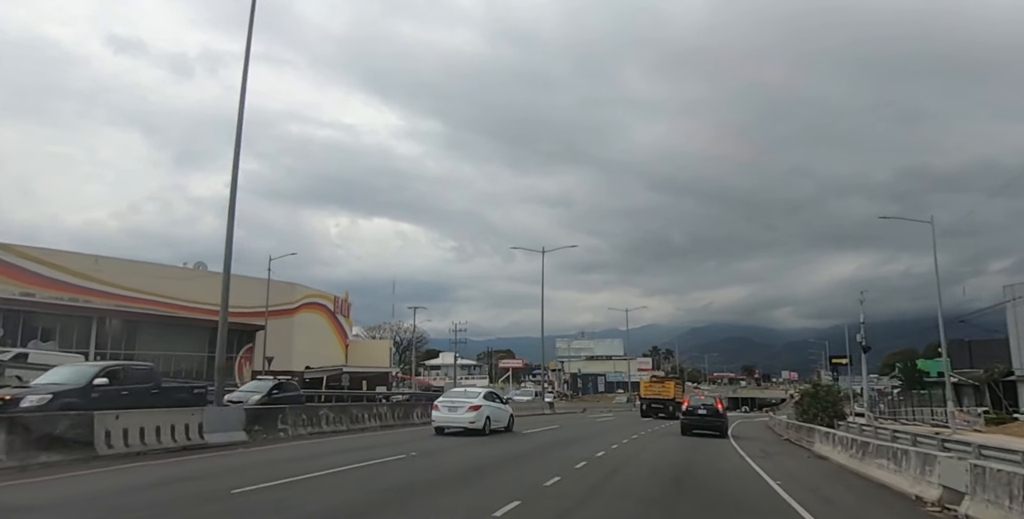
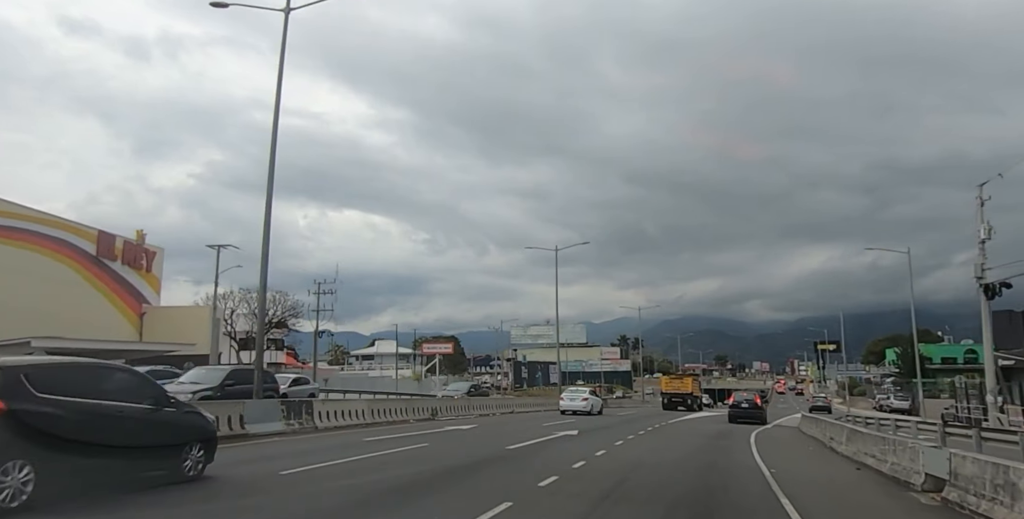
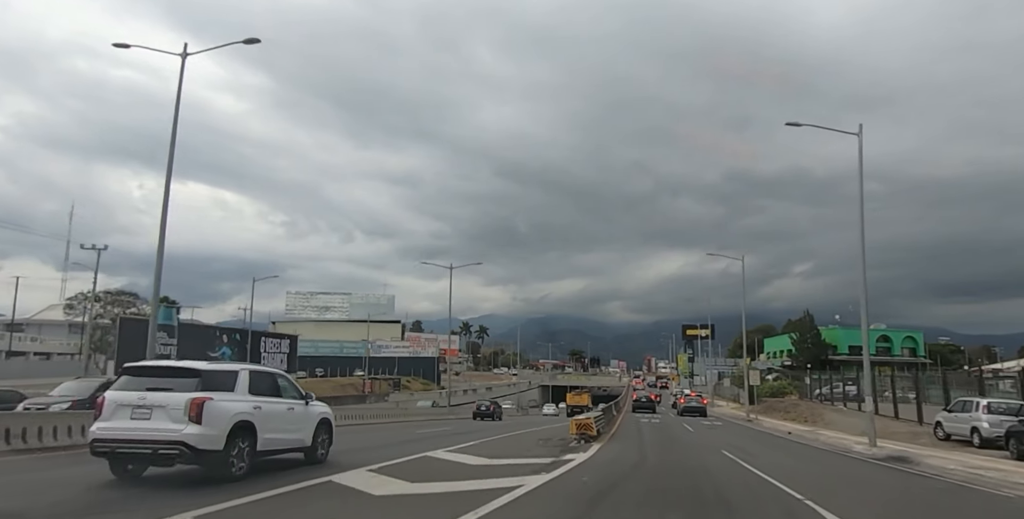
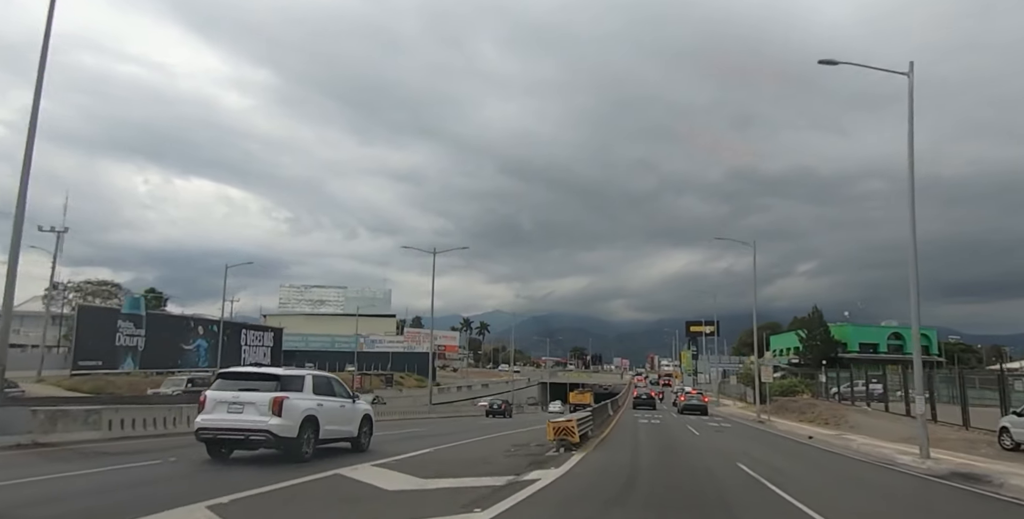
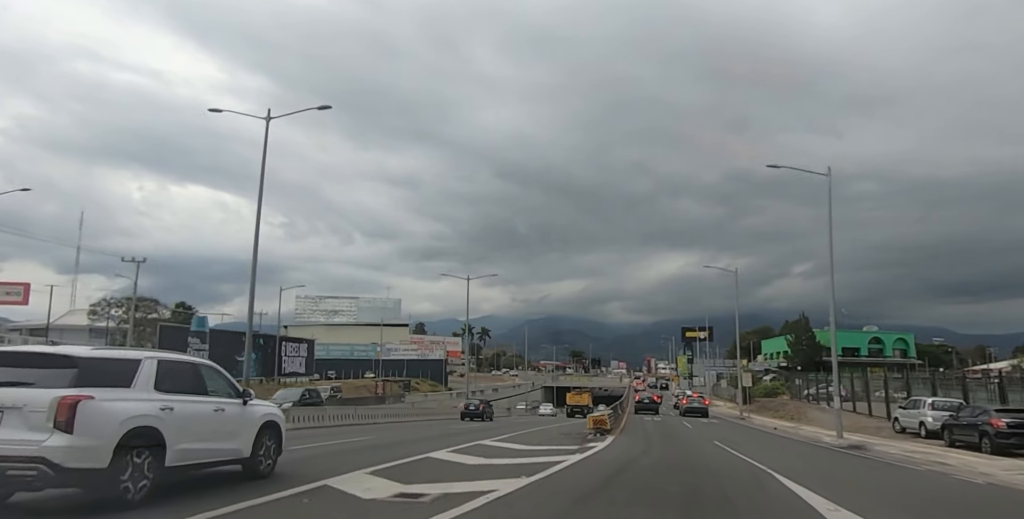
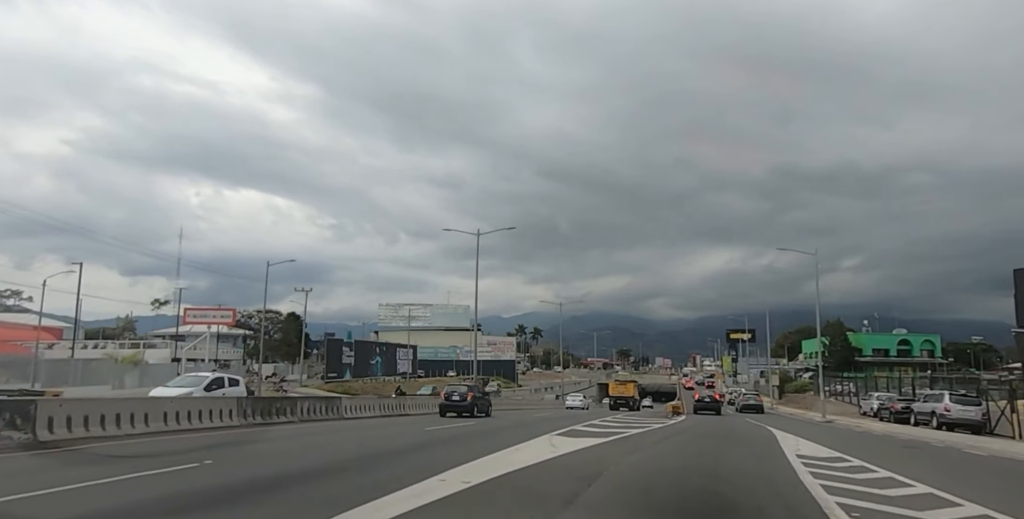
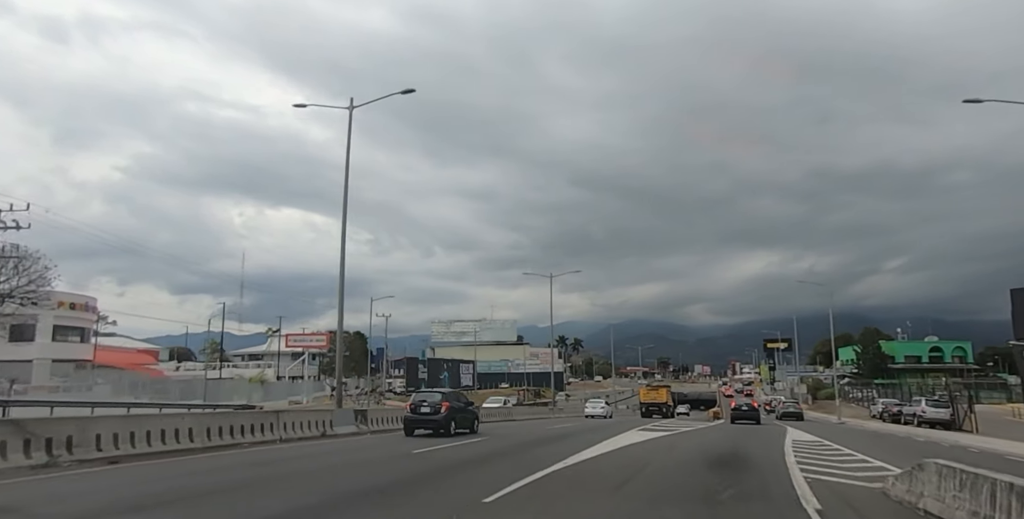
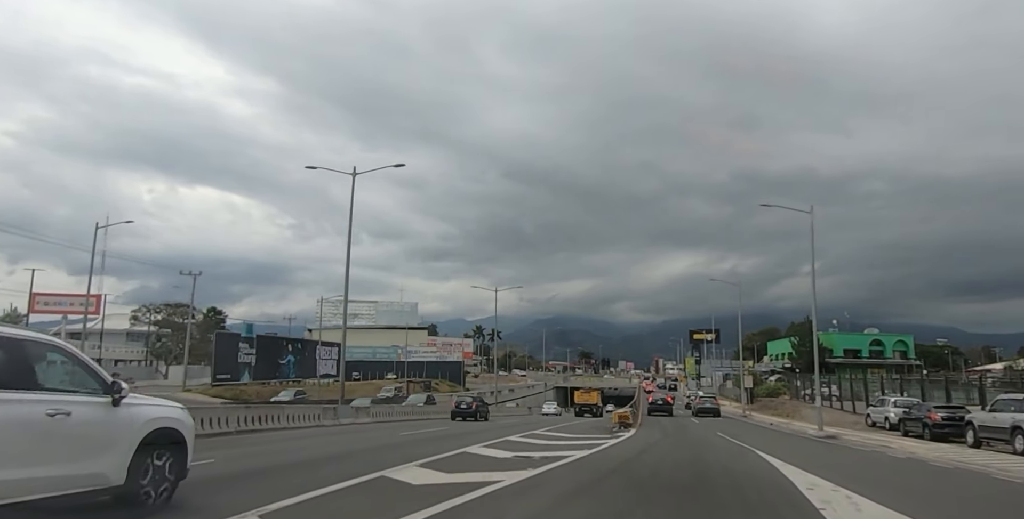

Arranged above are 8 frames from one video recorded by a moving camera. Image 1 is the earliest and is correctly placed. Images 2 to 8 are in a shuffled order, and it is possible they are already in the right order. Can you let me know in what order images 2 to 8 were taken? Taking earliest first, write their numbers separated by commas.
2, 7, 6, 8, 5, 3, 4
